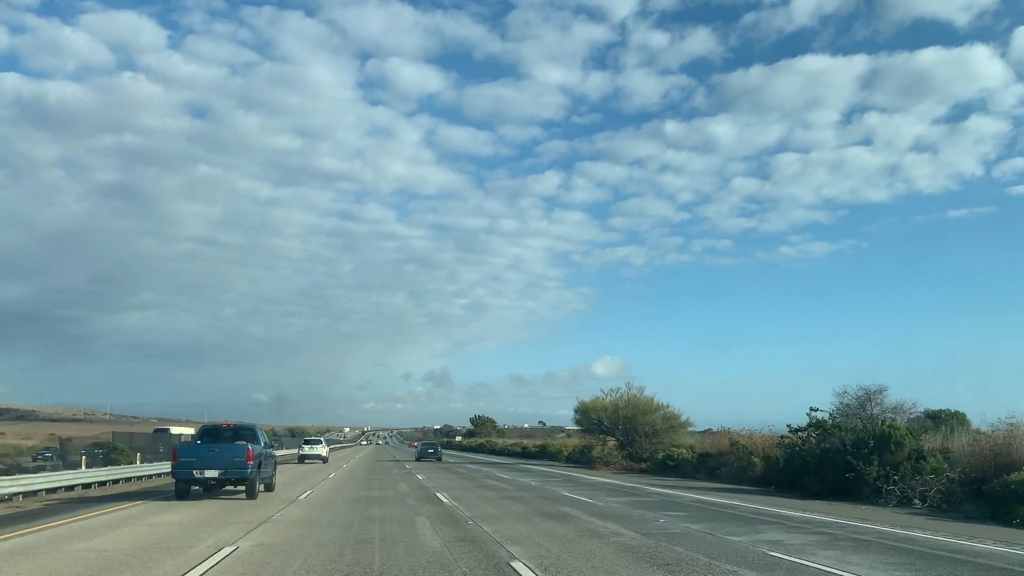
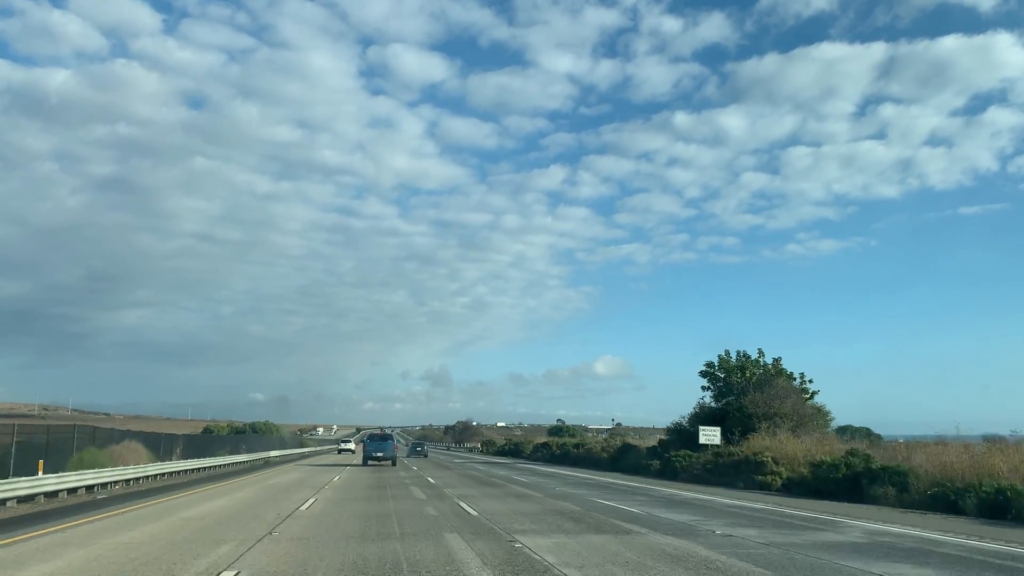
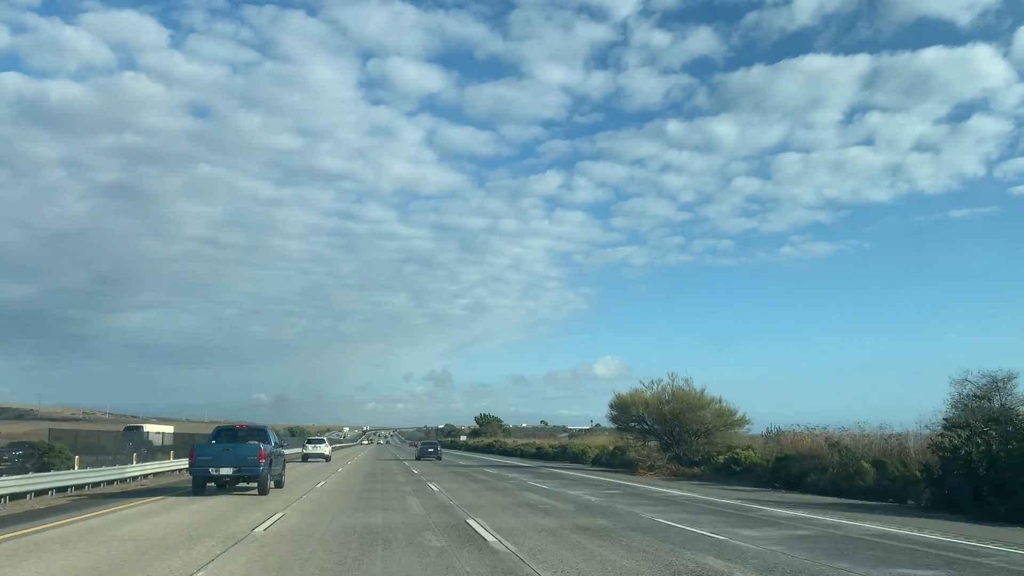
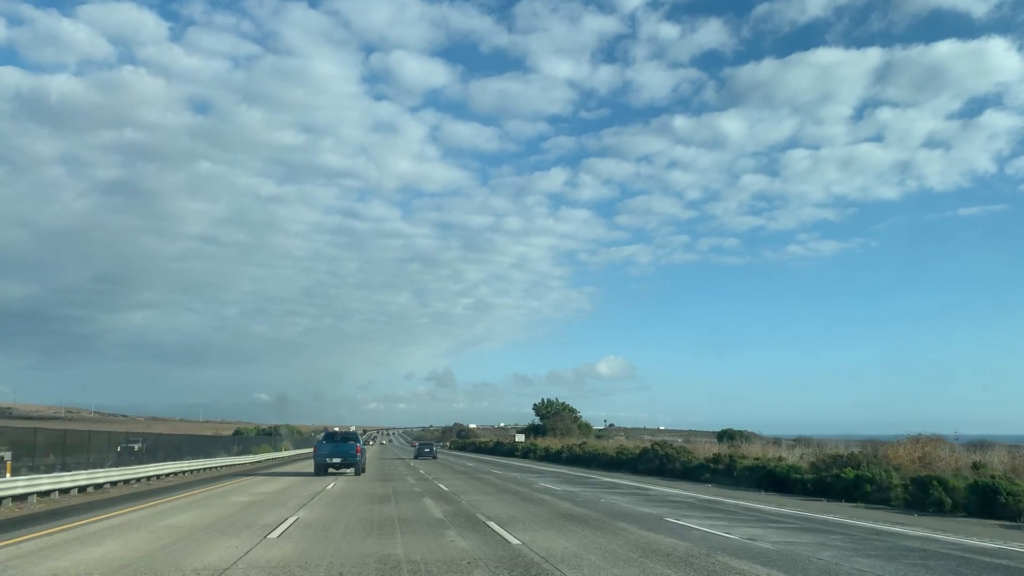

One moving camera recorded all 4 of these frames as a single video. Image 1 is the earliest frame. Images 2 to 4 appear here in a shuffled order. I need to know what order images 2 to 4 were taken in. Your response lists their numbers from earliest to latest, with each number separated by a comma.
3, 4, 2
